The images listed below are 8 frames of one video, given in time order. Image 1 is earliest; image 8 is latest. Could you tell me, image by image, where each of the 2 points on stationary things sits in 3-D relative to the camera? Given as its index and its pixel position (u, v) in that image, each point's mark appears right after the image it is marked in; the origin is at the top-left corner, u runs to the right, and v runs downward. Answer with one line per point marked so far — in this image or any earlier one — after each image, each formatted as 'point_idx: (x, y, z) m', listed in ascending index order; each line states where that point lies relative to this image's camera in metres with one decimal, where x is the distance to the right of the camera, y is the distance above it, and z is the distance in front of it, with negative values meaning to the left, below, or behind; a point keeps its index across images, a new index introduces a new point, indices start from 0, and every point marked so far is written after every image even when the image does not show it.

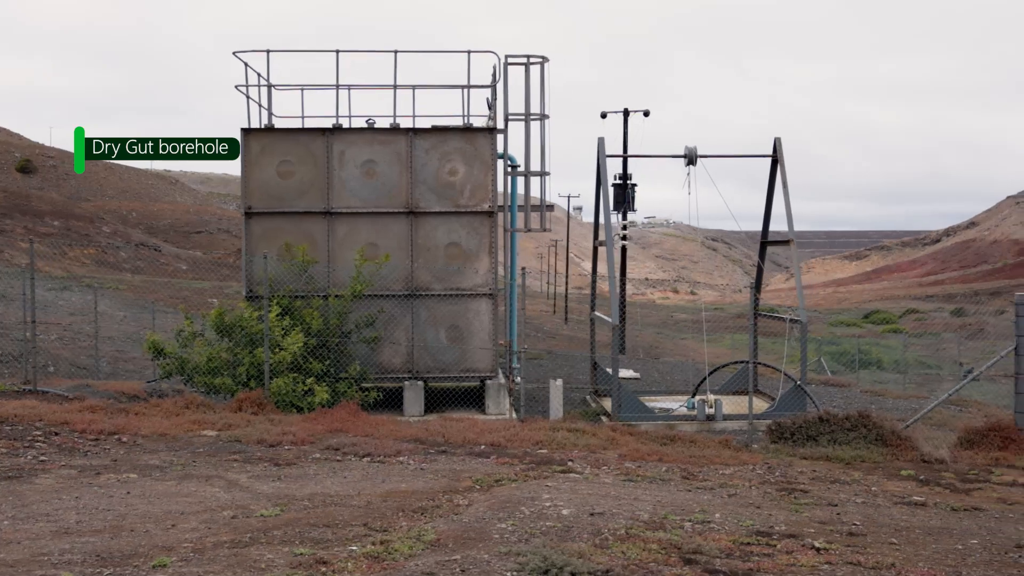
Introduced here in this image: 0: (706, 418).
0: (+2.8, -1.9, +14.0) m
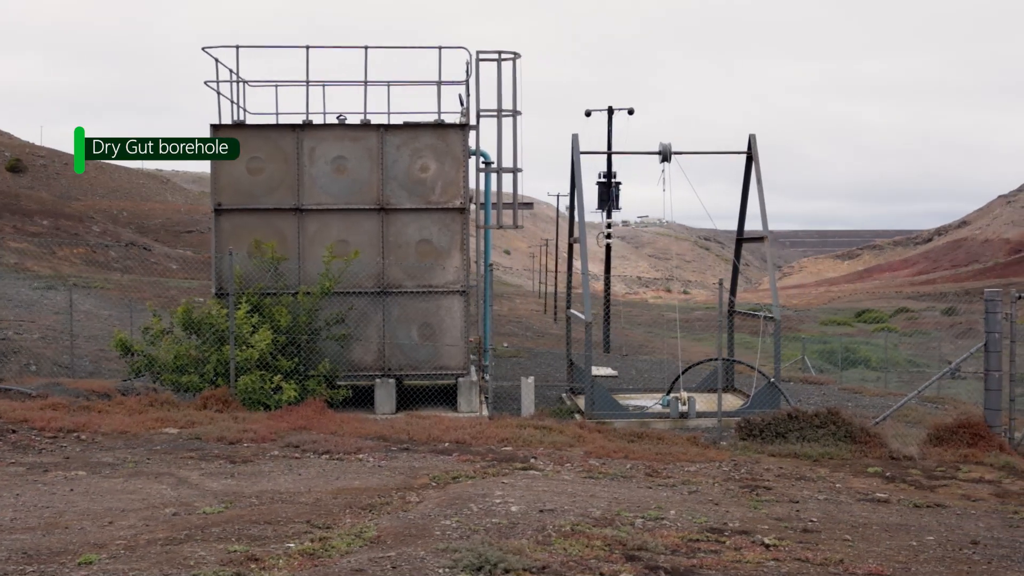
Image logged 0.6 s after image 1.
0: (+2.4, -1.8, +13.9) m
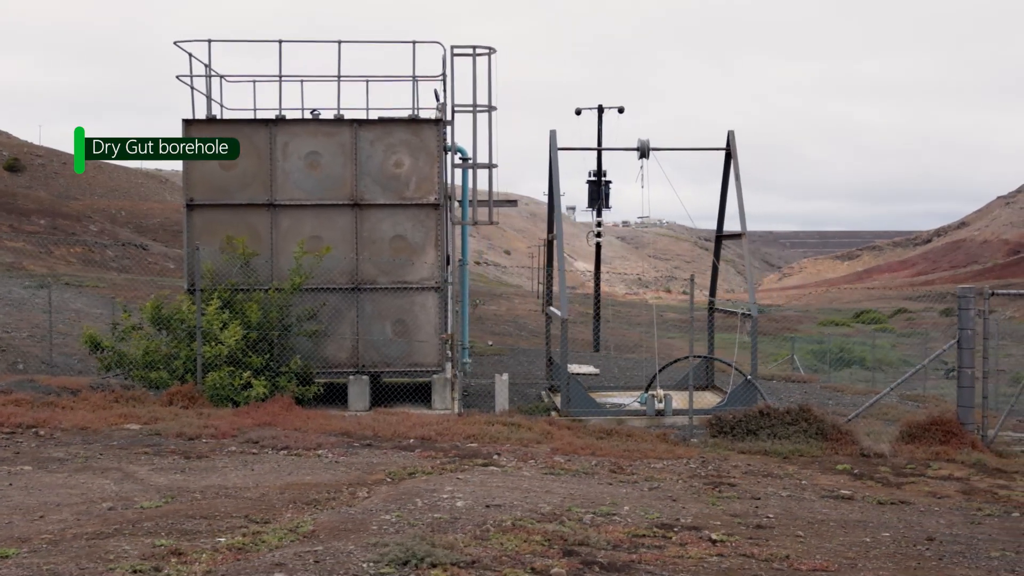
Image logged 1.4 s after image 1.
0: (+2.1, -1.8, +13.8) m
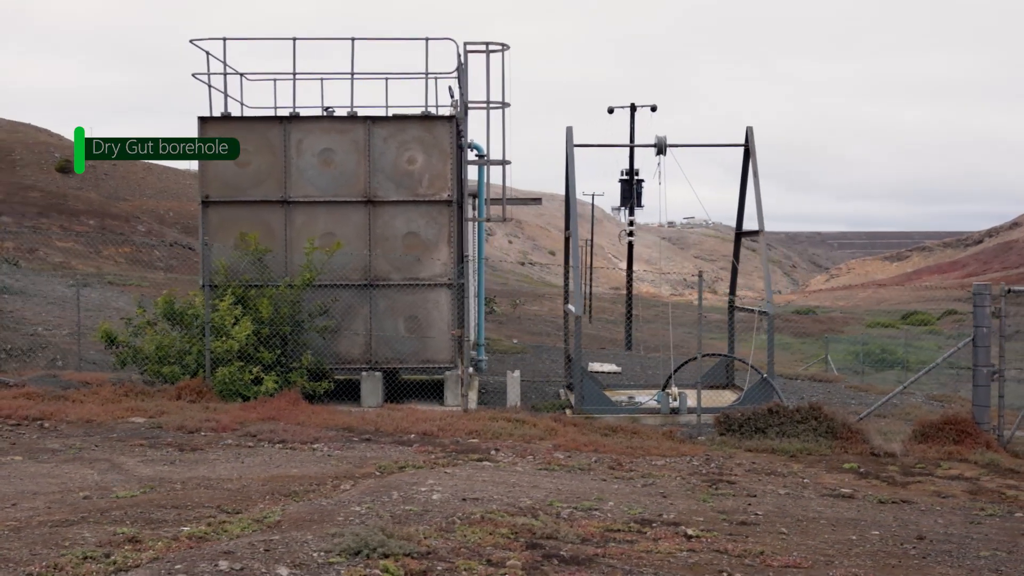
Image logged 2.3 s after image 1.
0: (+2.2, -1.7, +13.7) m
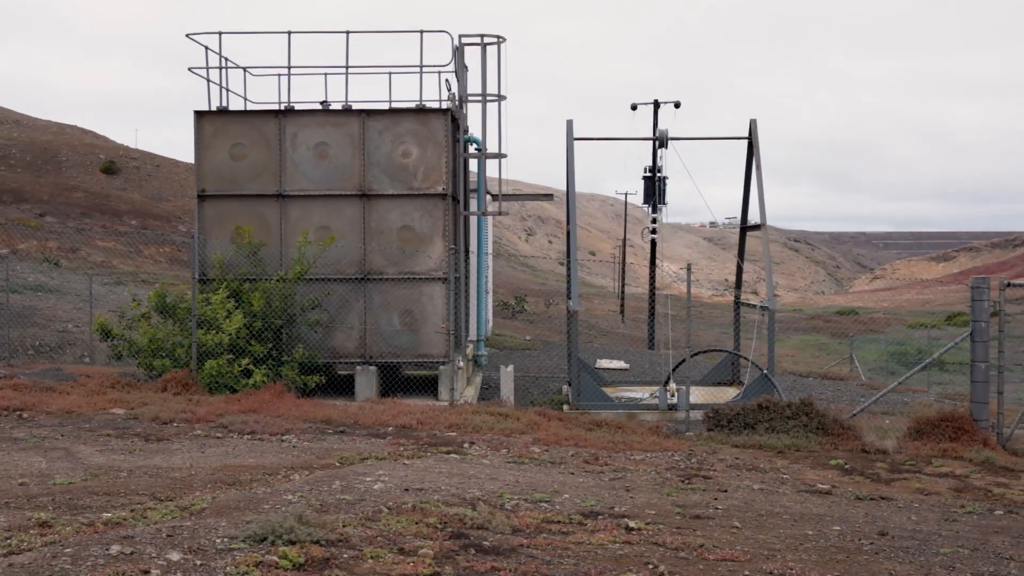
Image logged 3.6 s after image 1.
0: (+2.2, -1.7, +13.5) m
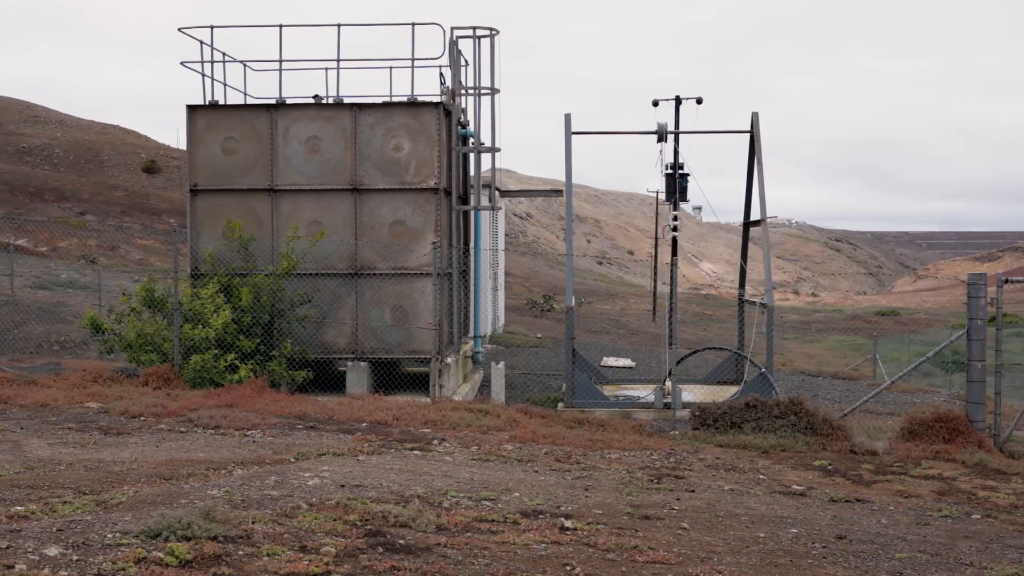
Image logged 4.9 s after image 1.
0: (+2.0, -1.6, +13.3) m
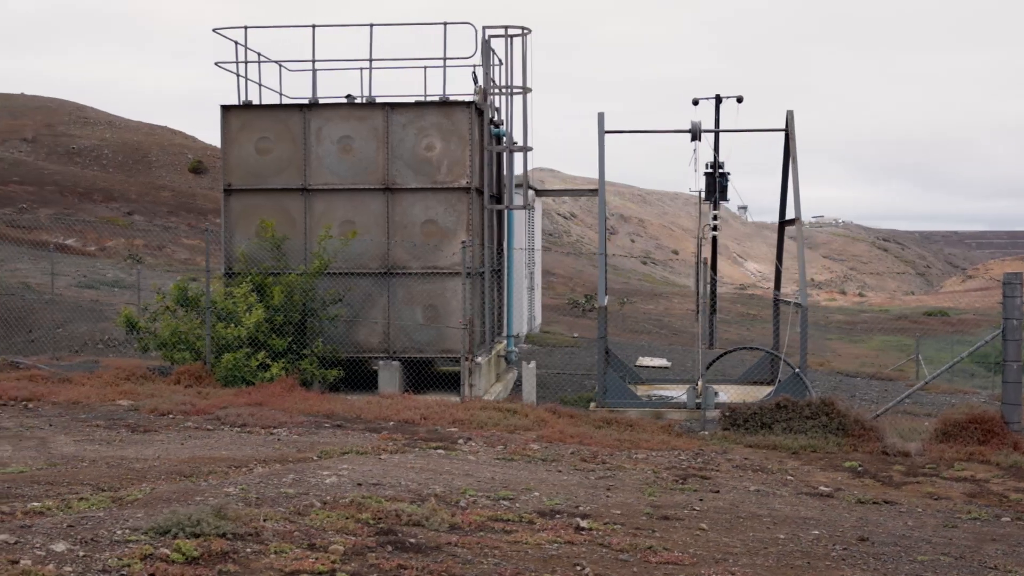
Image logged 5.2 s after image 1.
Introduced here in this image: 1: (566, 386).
0: (+2.4, -1.6, +13.2) m
1: (+0.9, -1.6, +16.1) m
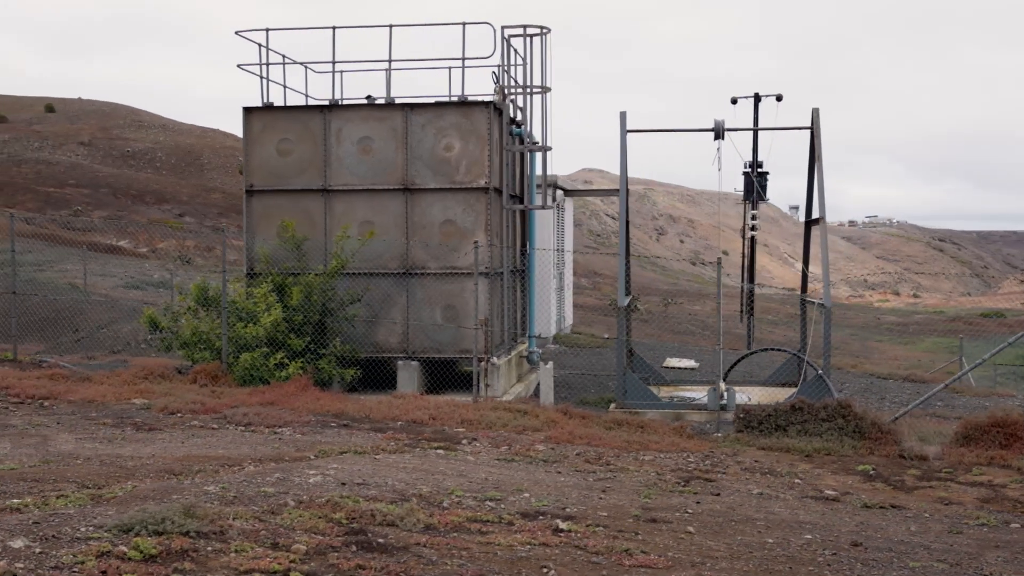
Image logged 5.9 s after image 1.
0: (+2.7, -1.6, +13.0) m
1: (+1.2, -1.6, +16.0) m
